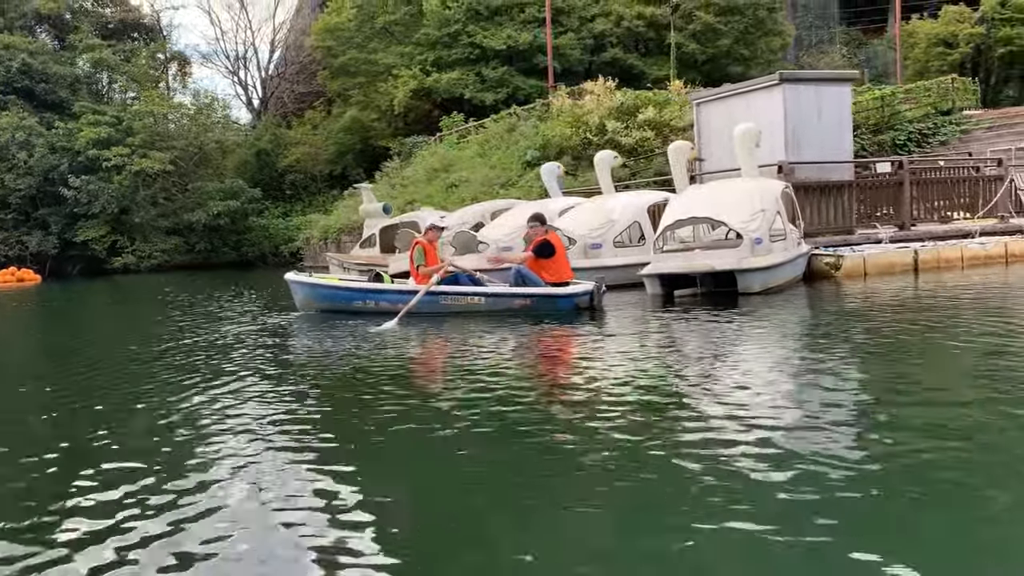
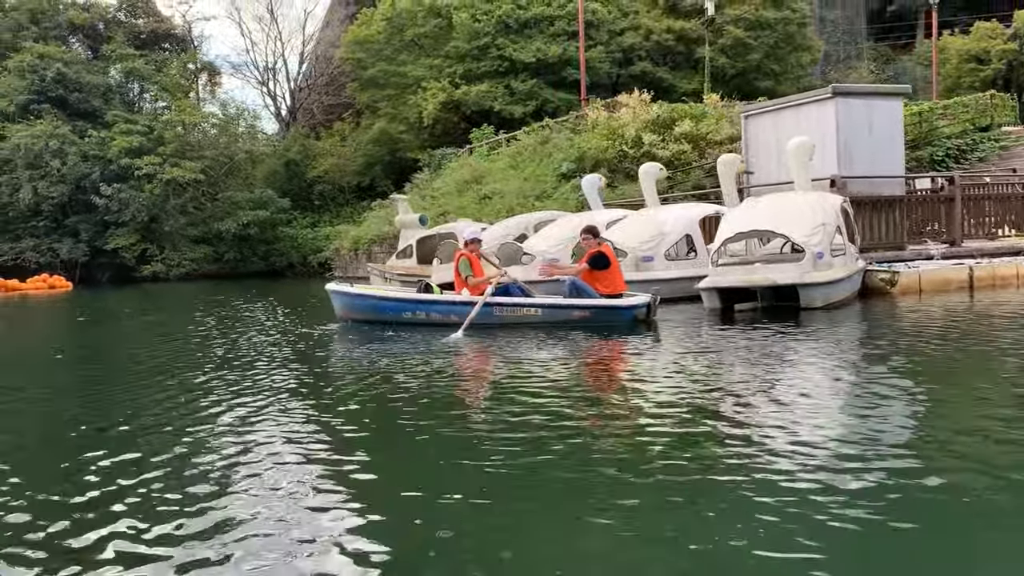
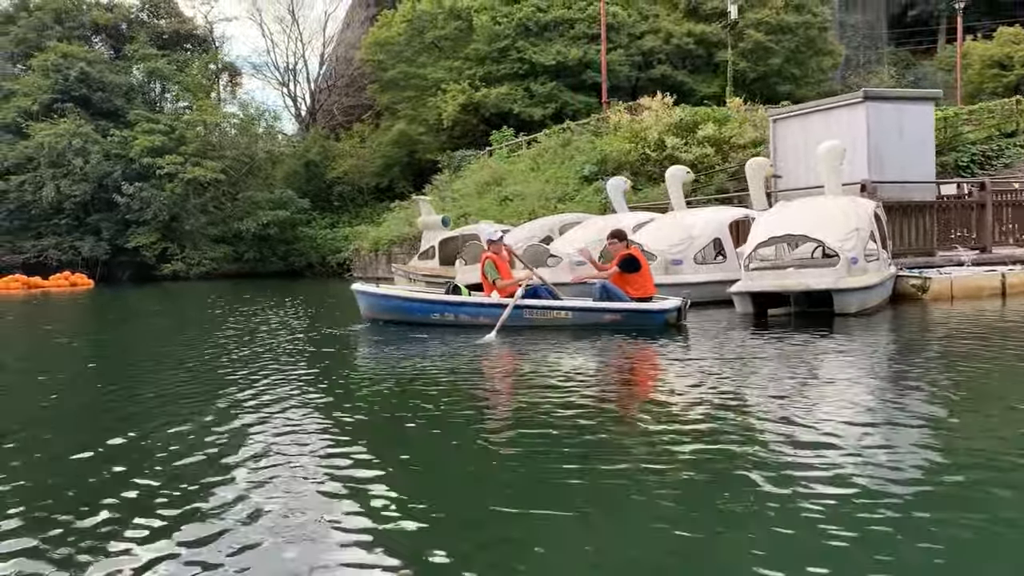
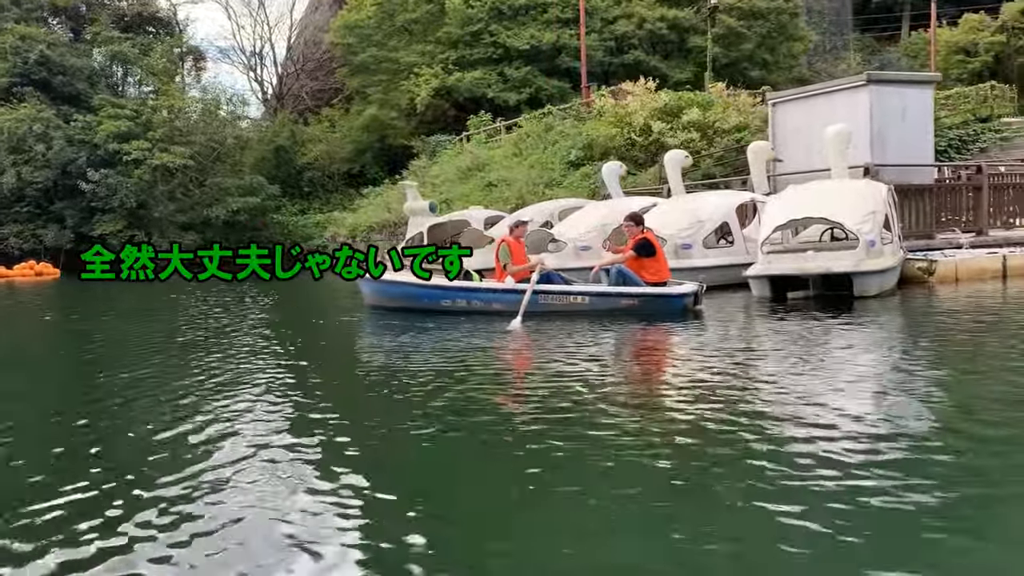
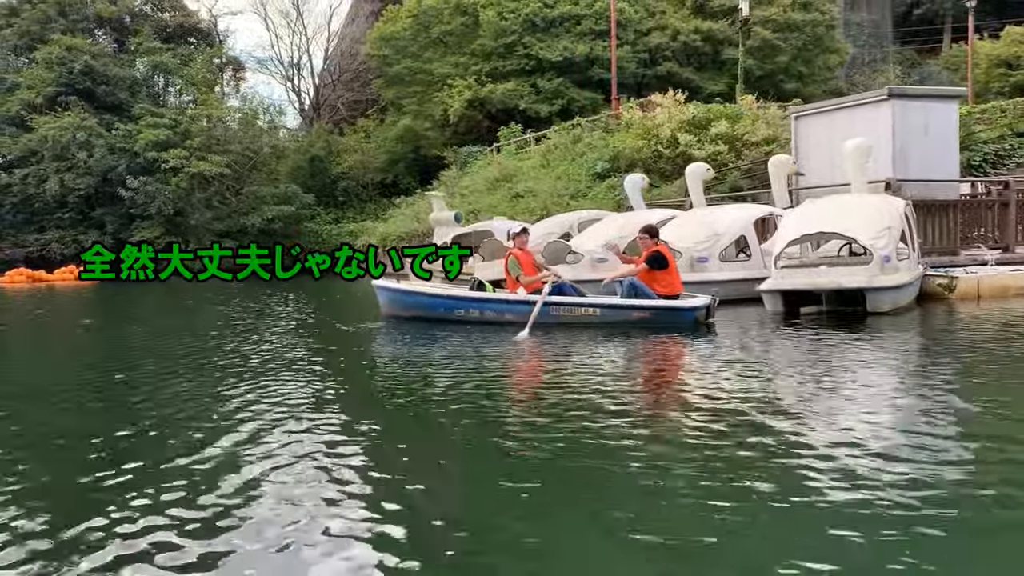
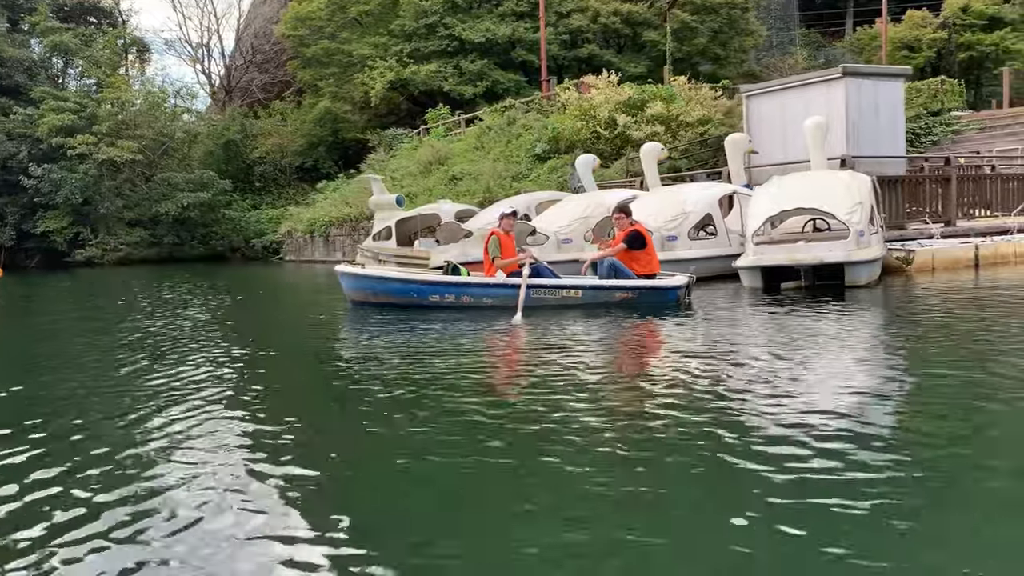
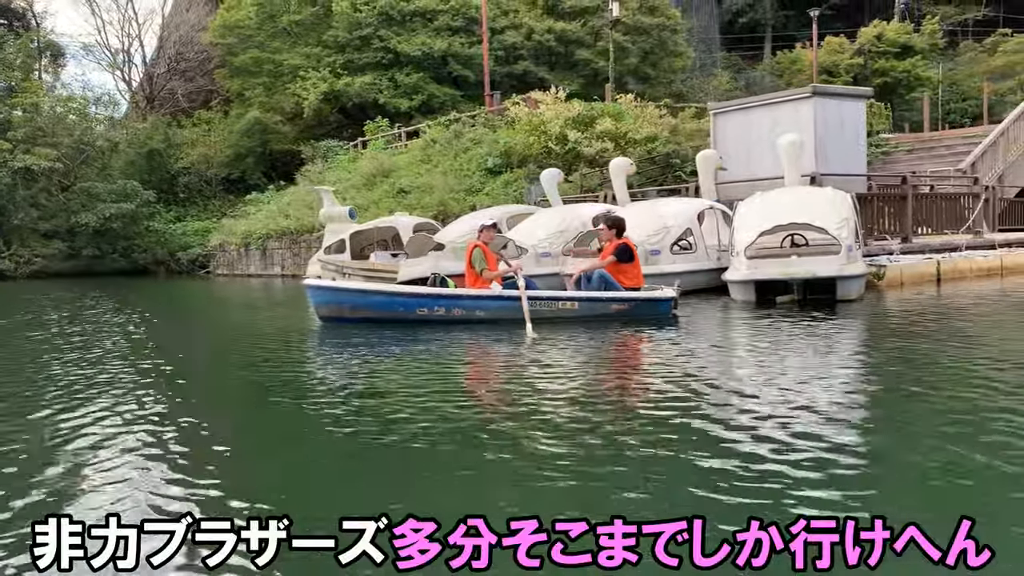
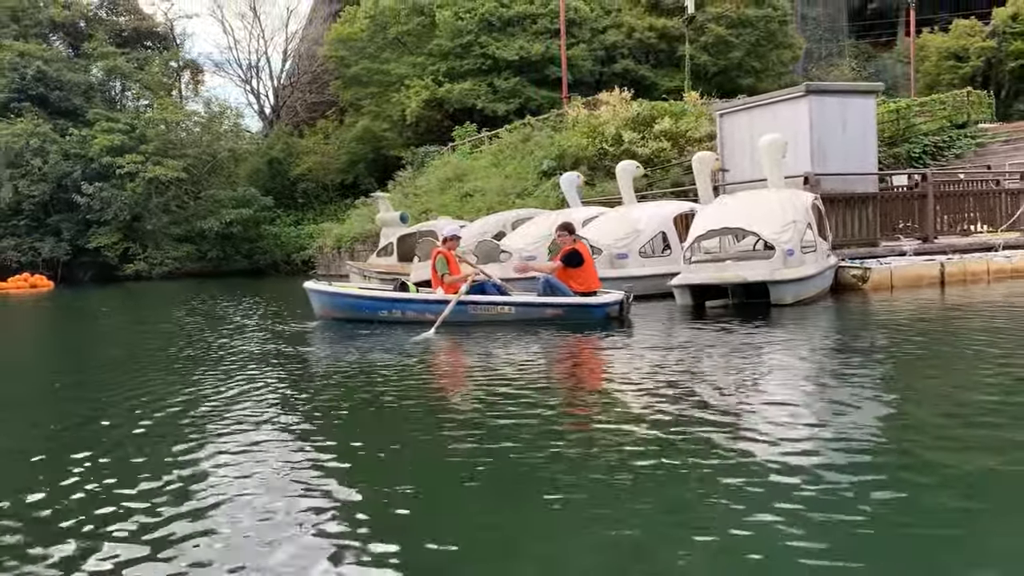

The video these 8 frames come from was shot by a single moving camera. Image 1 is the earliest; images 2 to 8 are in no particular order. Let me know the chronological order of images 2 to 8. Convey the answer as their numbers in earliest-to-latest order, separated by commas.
8, 2, 3, 5, 4, 6, 7
